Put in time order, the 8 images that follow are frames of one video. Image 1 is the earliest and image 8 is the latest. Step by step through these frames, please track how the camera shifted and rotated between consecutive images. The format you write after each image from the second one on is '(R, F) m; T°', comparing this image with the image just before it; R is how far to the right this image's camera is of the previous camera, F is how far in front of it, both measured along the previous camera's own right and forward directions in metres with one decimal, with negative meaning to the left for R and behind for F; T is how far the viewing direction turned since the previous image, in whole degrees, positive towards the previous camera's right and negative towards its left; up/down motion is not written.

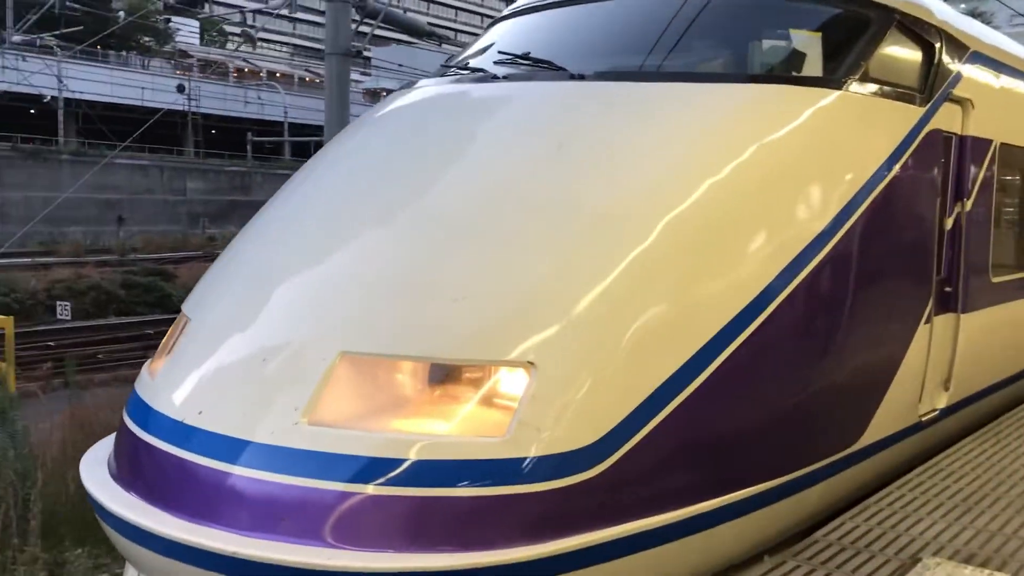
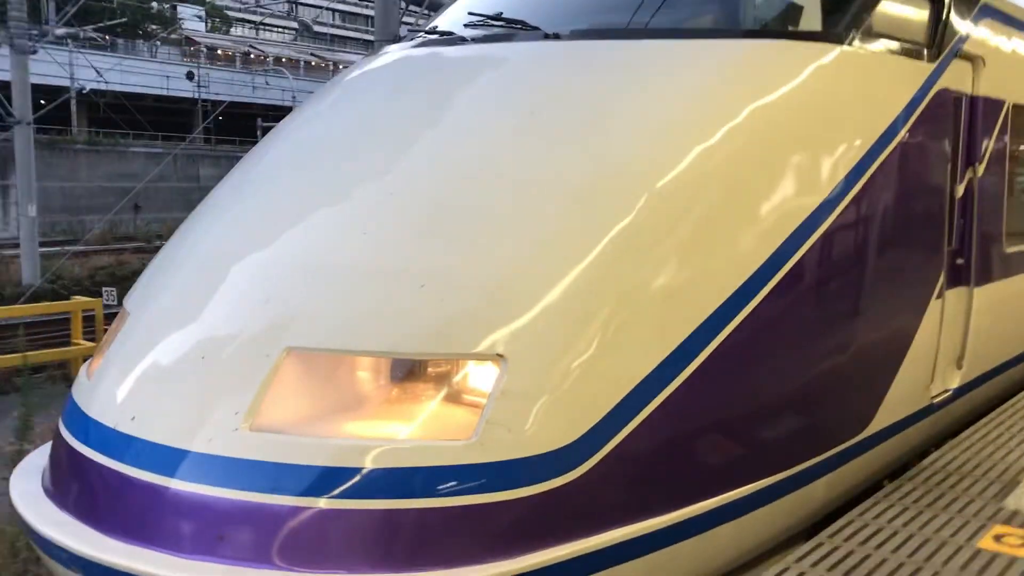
(+0.1, +0.3) m; 0°
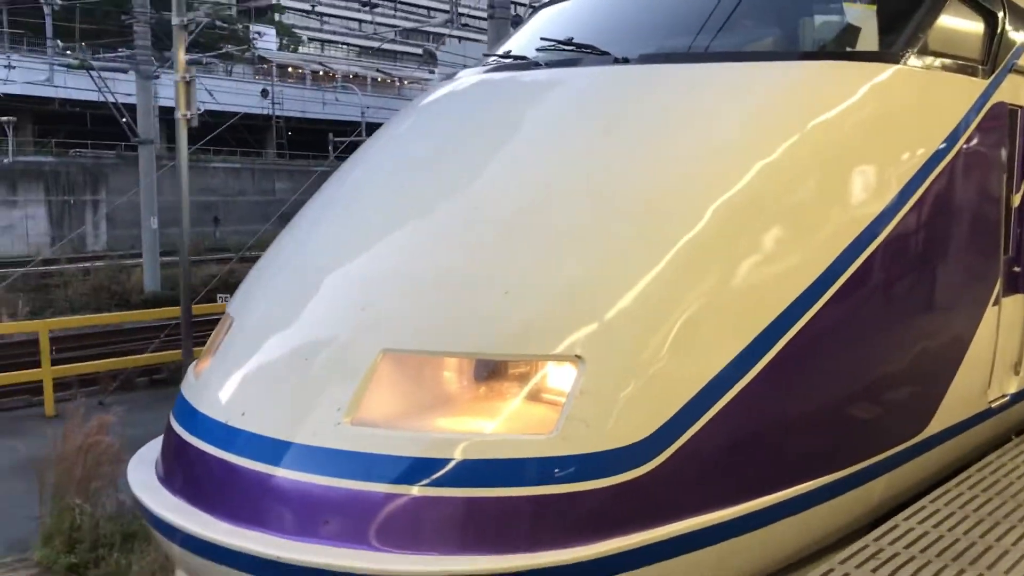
(0.0, -0.2) m; -3°
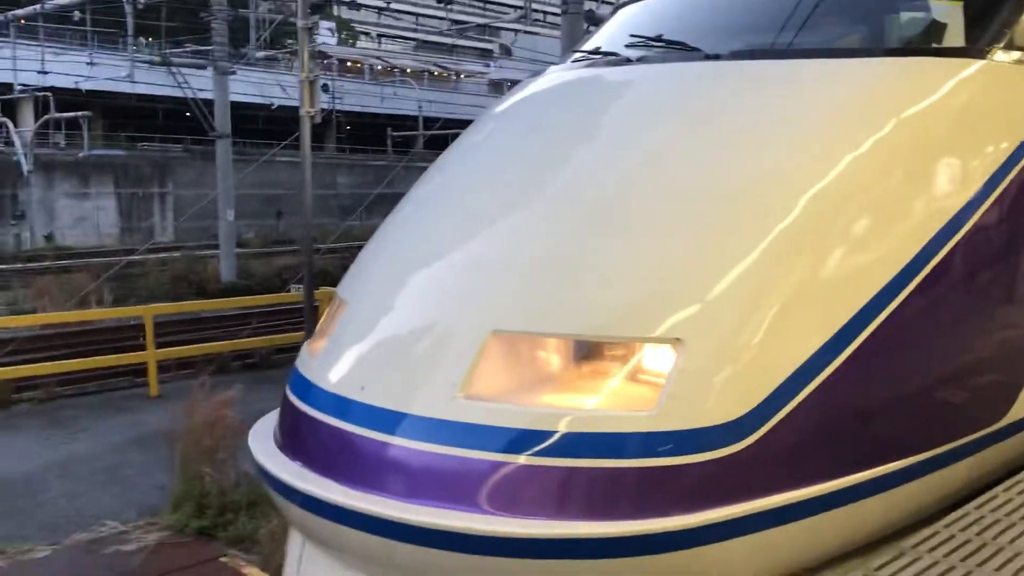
(-0.1, -0.2) m; -3°
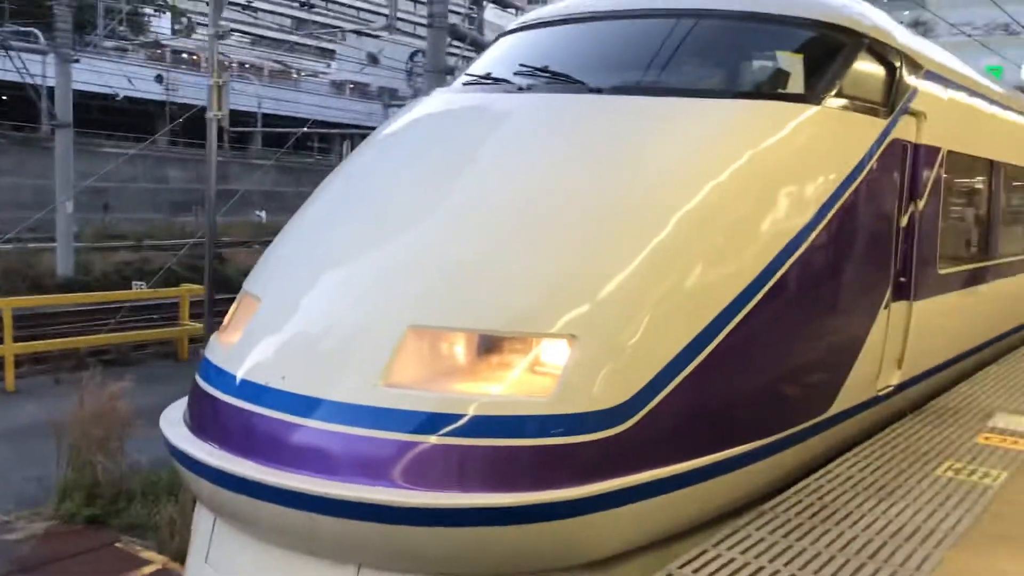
(-0.2, -0.3) m; +9°
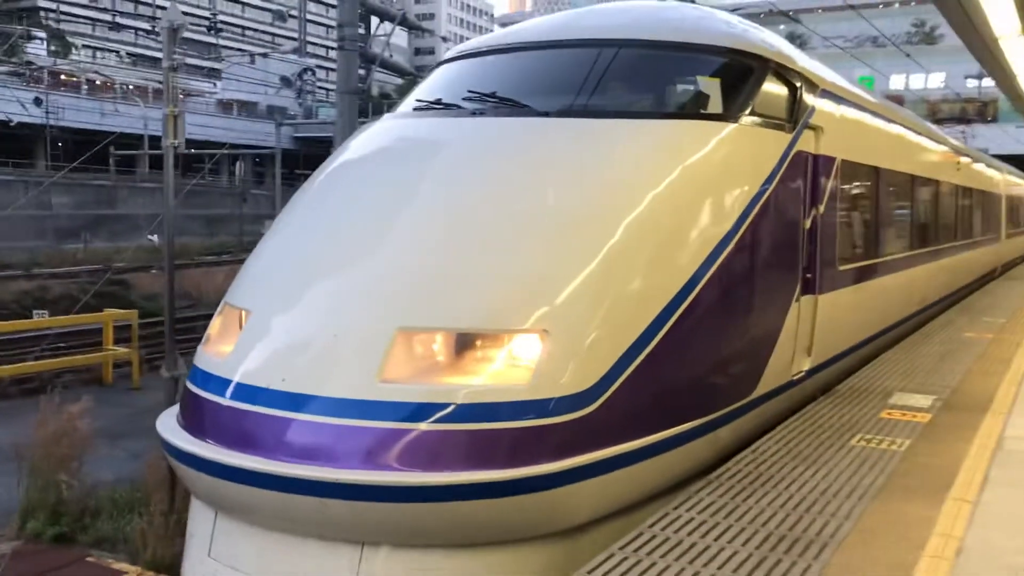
(-0.2, -0.4) m; +6°
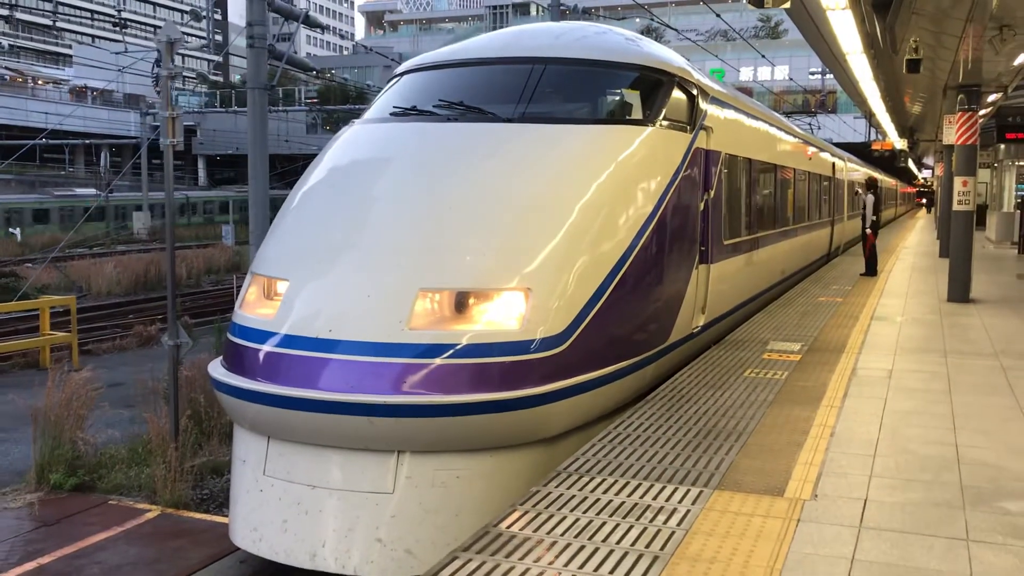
(-0.5, -1.0) m; +8°
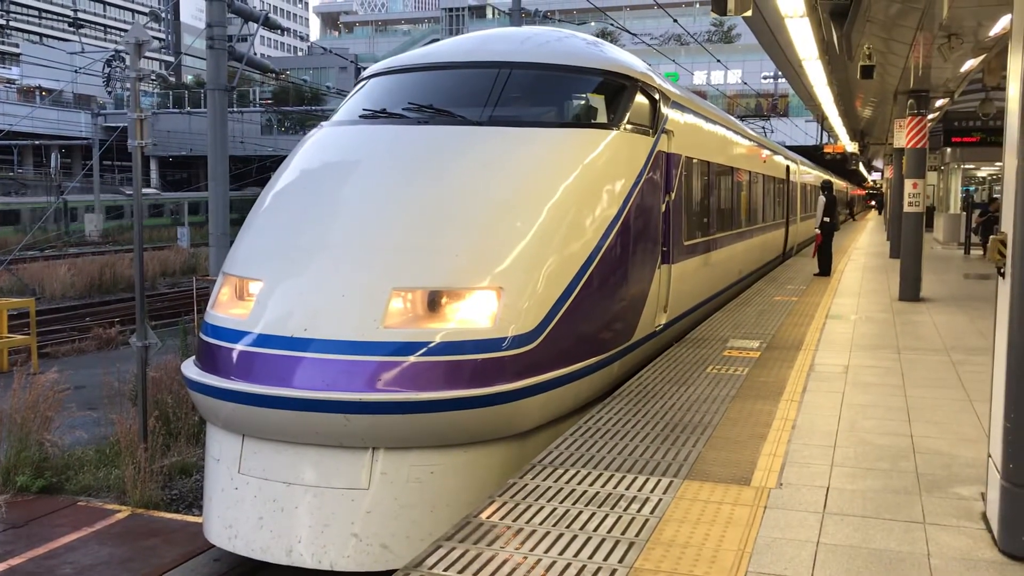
(-0.1, -0.1) m; +2°
